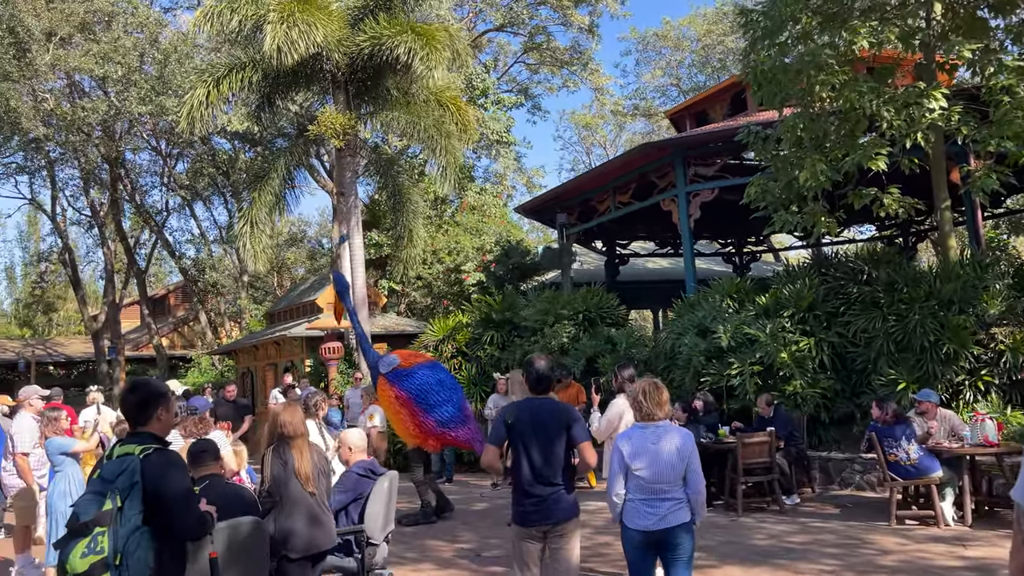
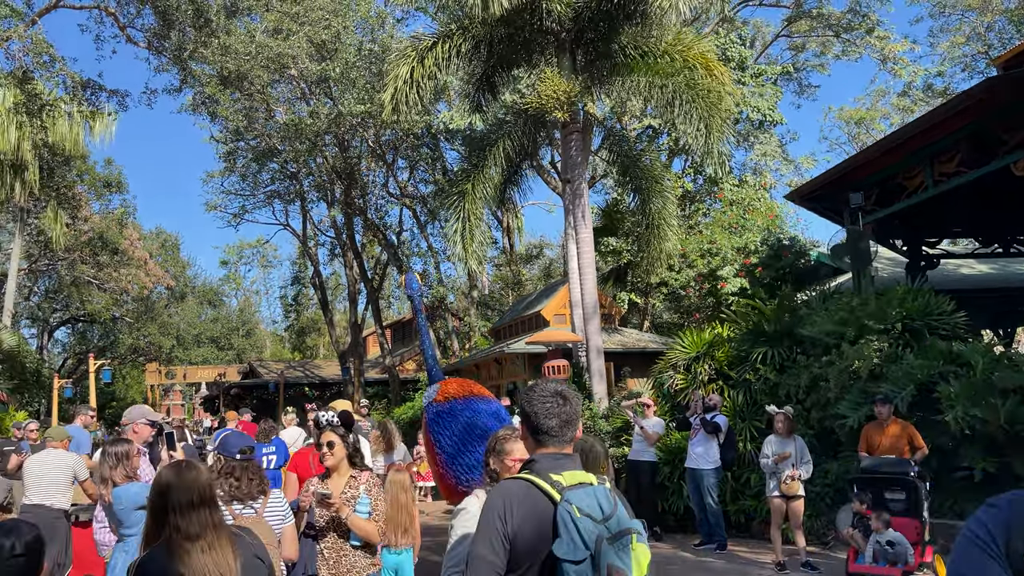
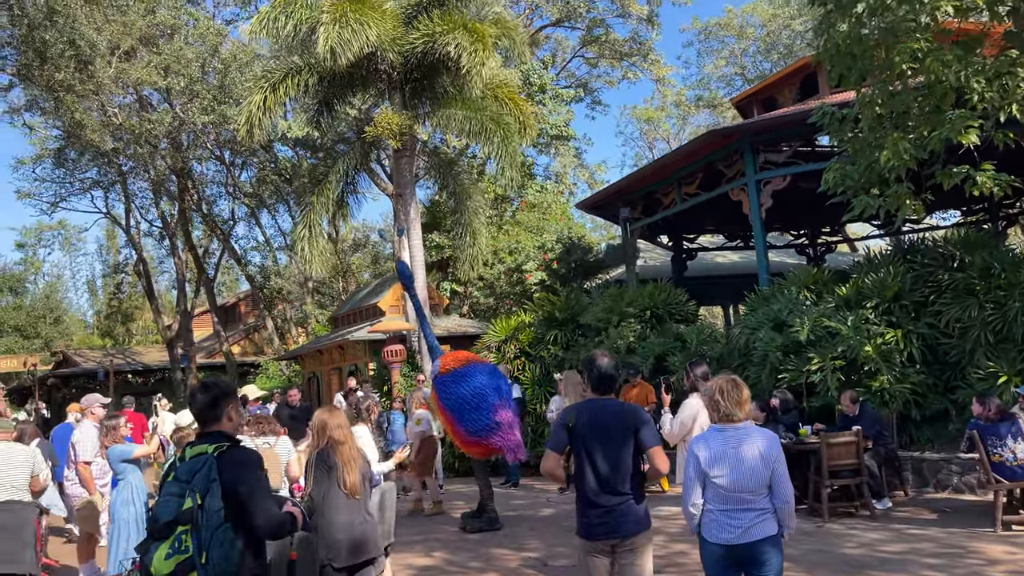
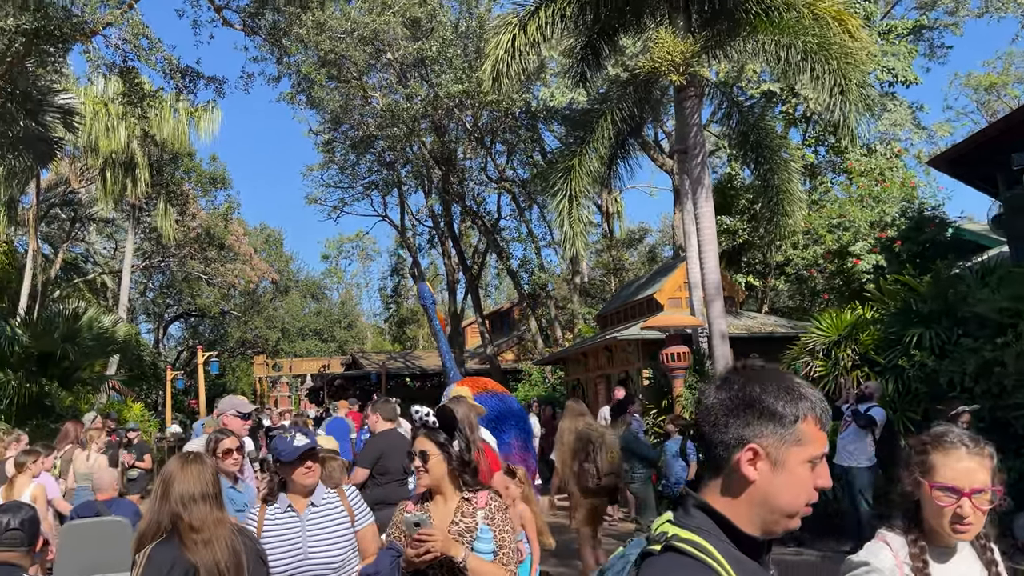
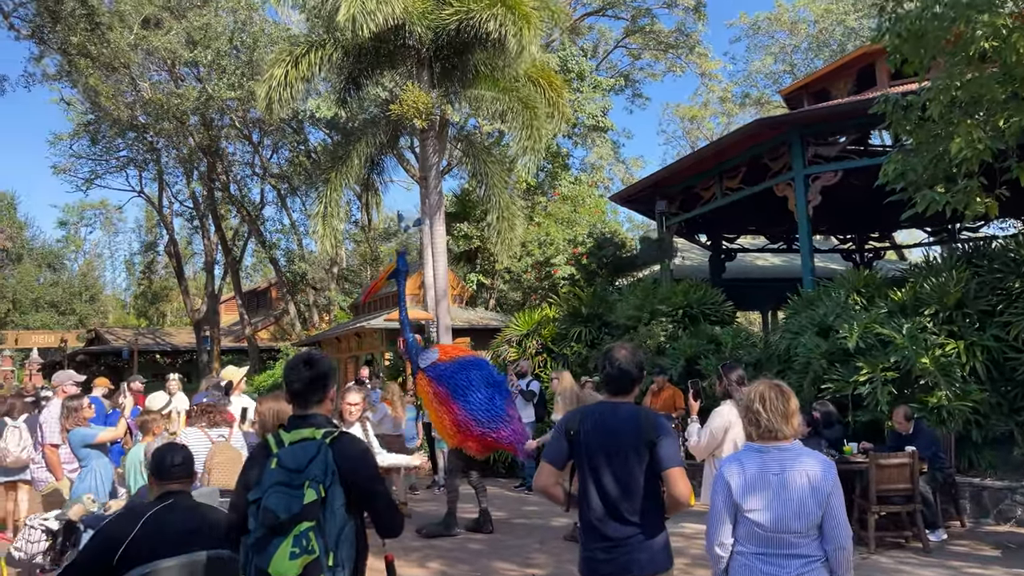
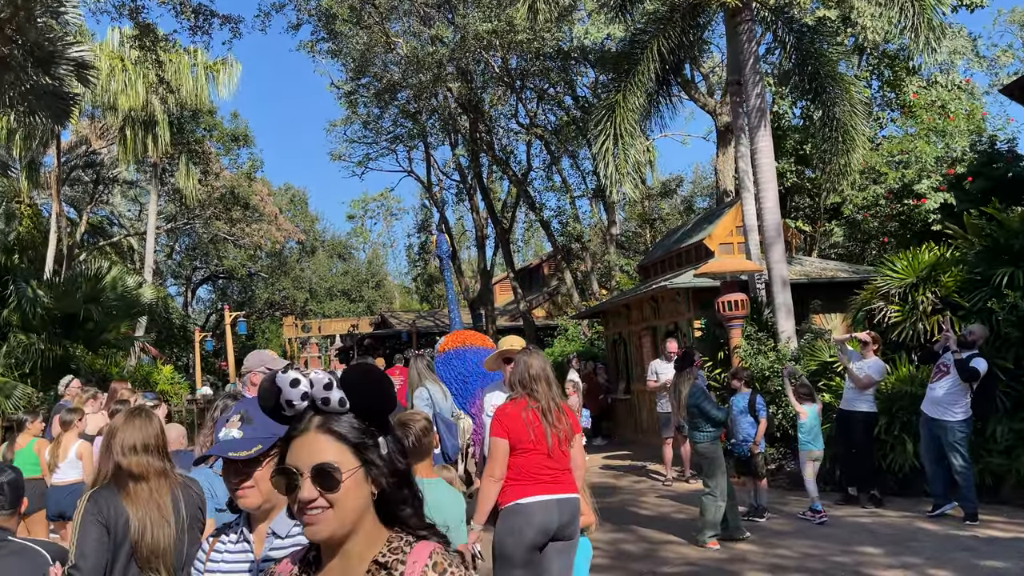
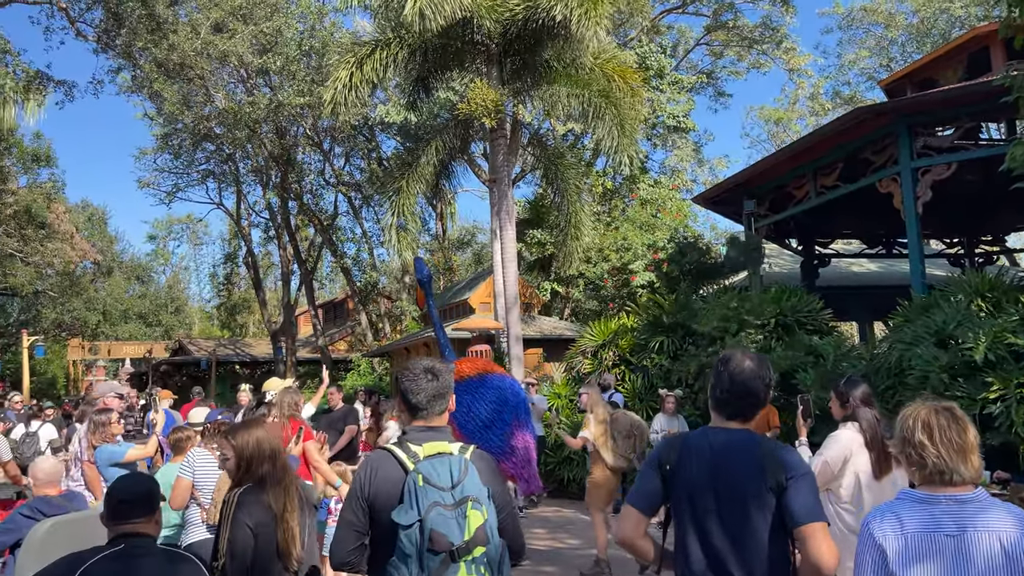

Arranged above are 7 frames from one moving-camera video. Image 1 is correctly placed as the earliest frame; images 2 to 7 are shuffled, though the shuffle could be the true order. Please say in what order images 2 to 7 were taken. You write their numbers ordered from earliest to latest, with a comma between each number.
3, 5, 7, 2, 4, 6
